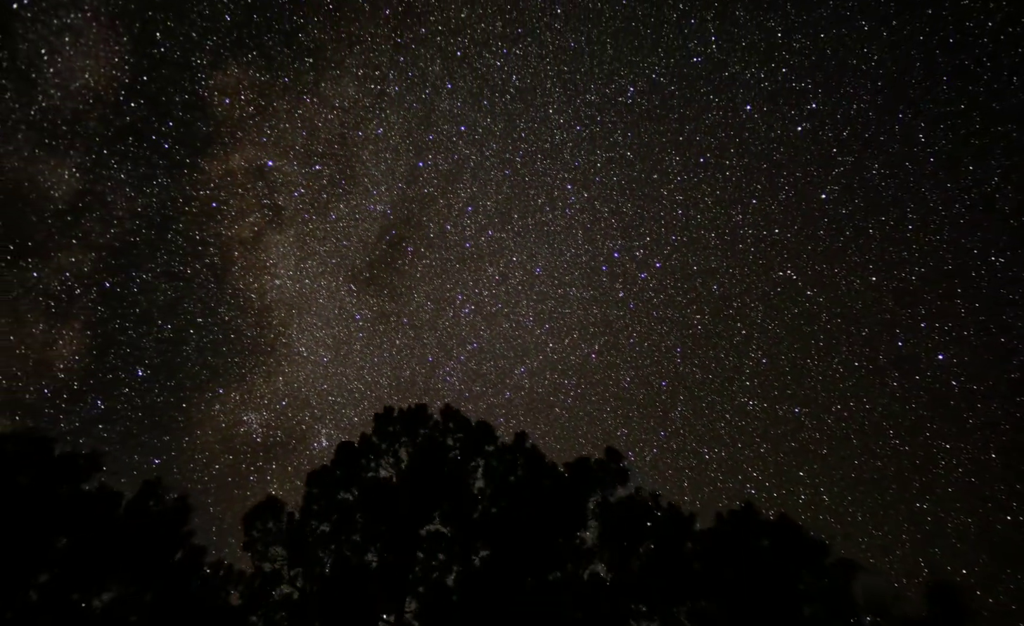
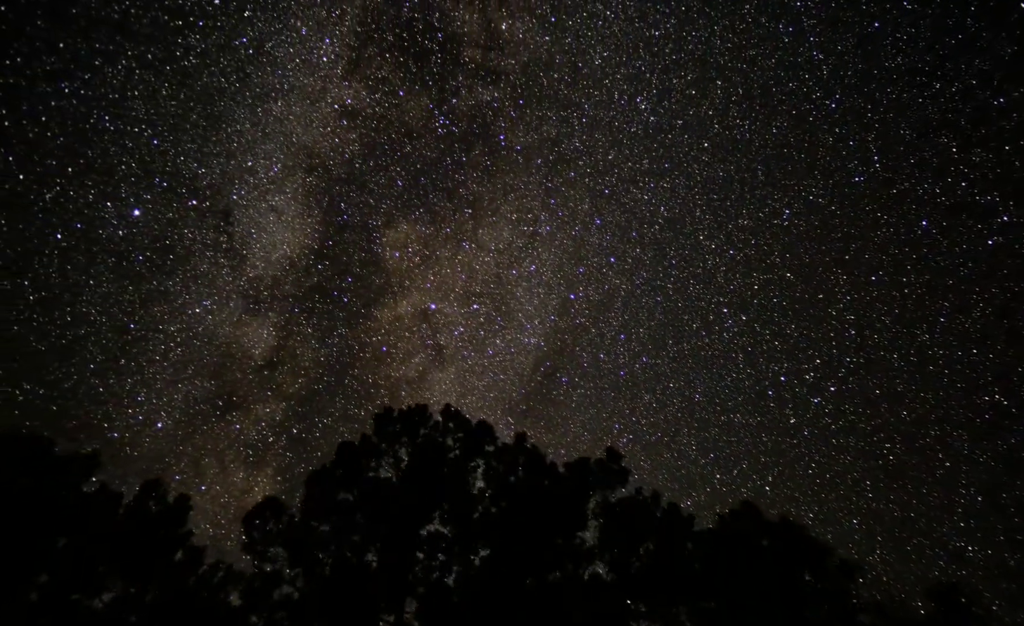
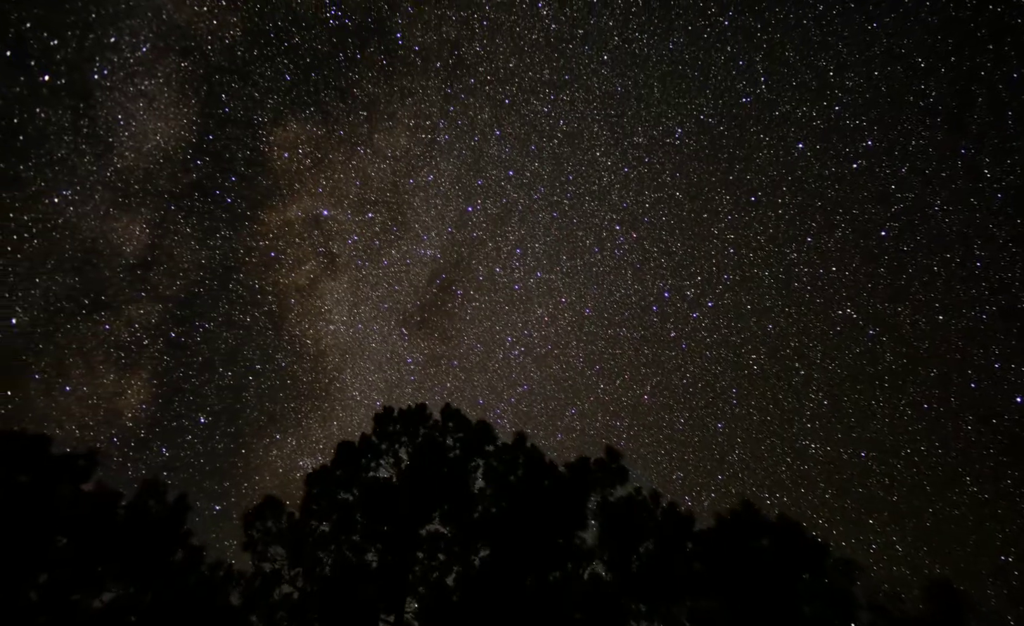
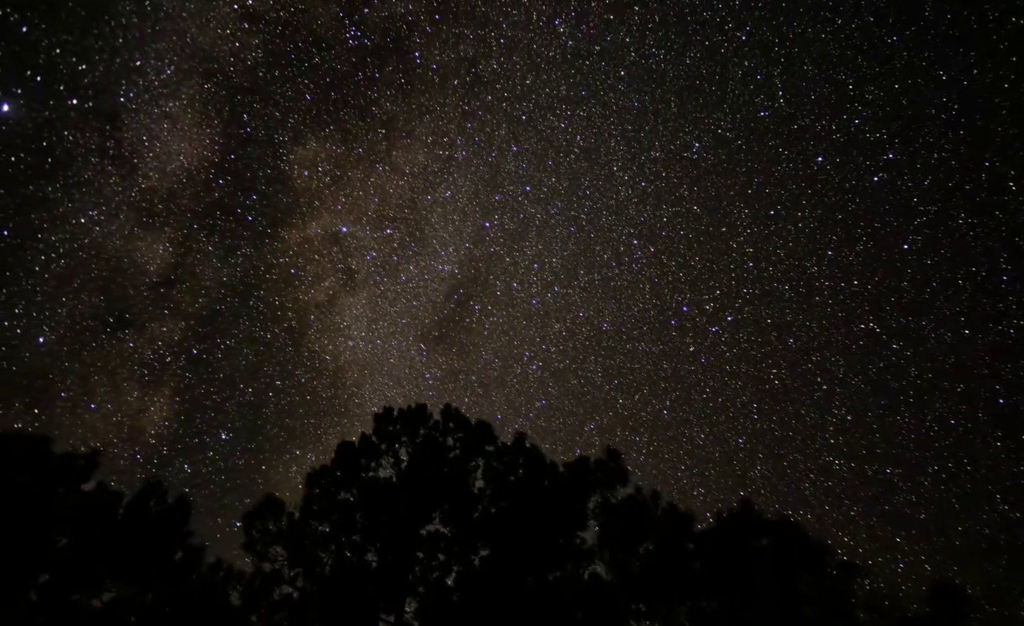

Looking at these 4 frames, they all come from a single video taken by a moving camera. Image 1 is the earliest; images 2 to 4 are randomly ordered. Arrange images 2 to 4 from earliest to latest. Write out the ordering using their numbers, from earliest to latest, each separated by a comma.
3, 4, 2
